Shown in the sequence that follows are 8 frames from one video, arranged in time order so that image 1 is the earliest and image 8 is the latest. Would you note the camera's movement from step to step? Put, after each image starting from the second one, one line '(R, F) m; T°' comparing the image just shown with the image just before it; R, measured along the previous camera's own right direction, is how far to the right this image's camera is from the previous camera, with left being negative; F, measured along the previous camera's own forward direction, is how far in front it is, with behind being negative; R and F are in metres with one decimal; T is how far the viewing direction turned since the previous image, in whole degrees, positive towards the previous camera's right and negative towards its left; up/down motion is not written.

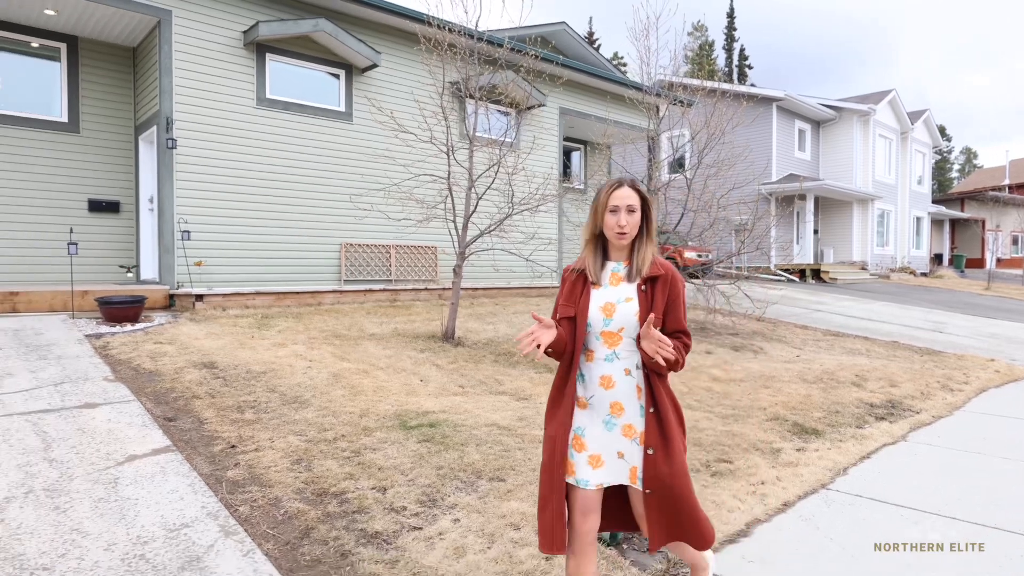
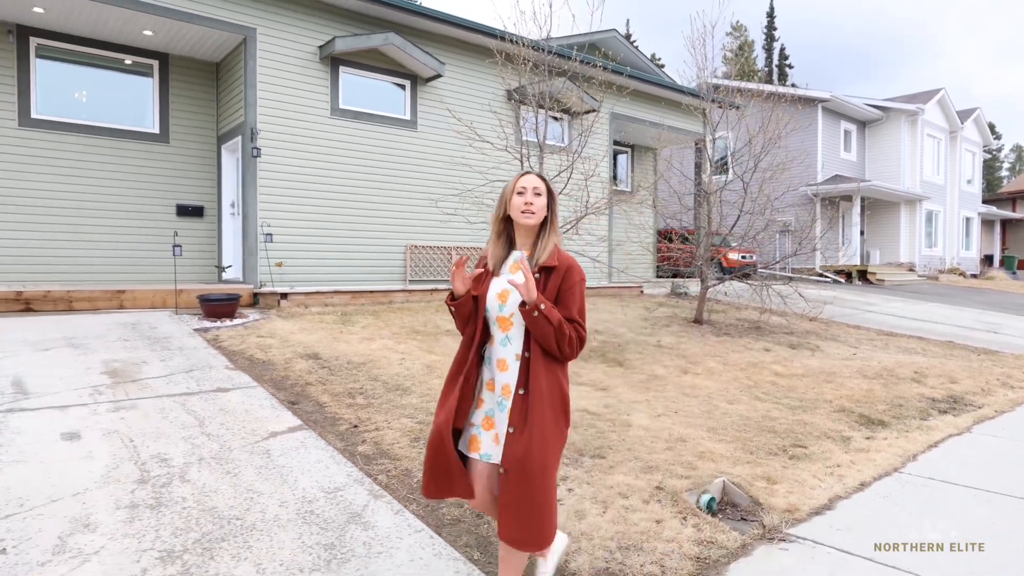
(-0.4, -0.4) m; -3°
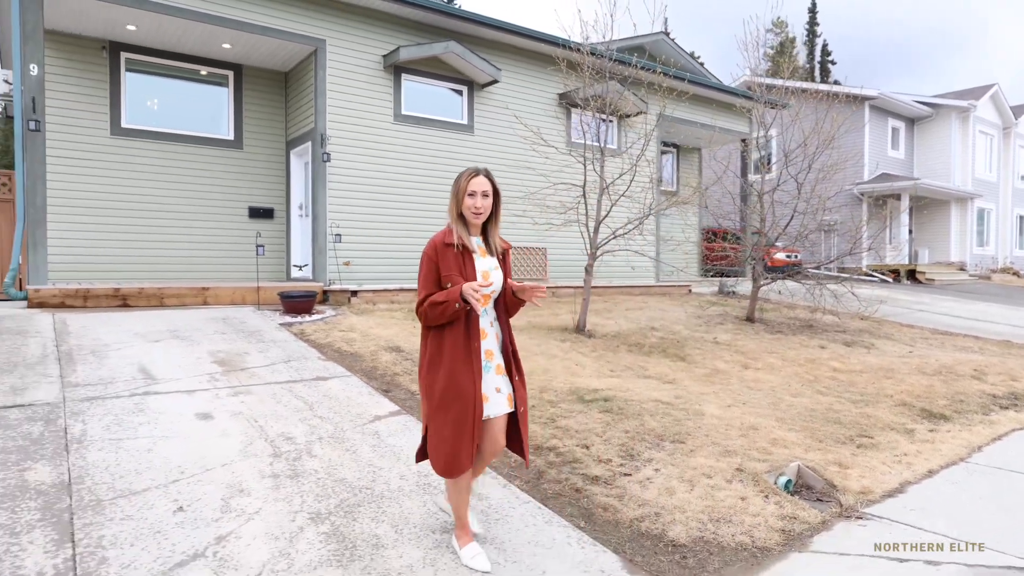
(-0.3, -0.3) m; -3°
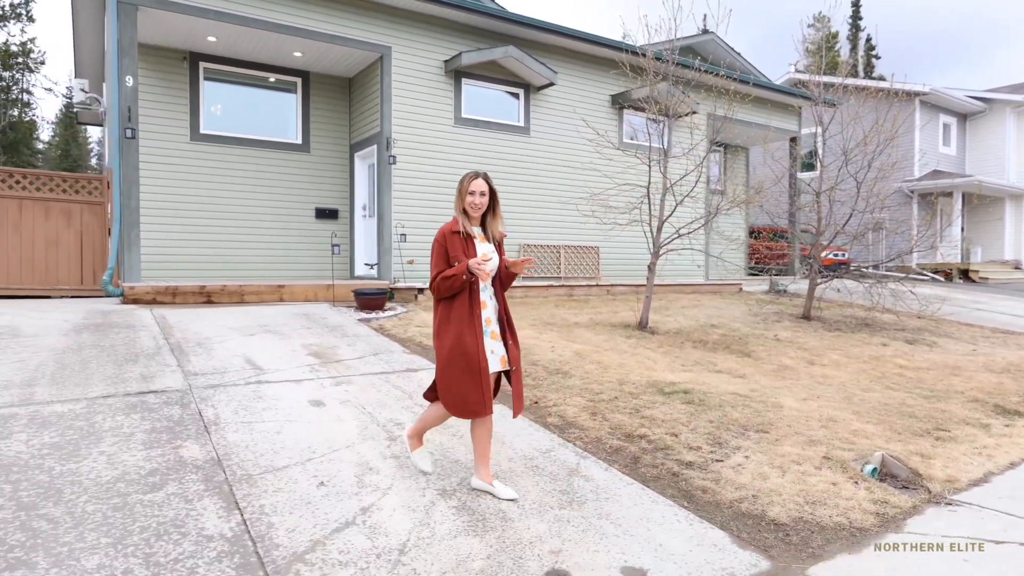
(-0.4, -0.2) m; -3°
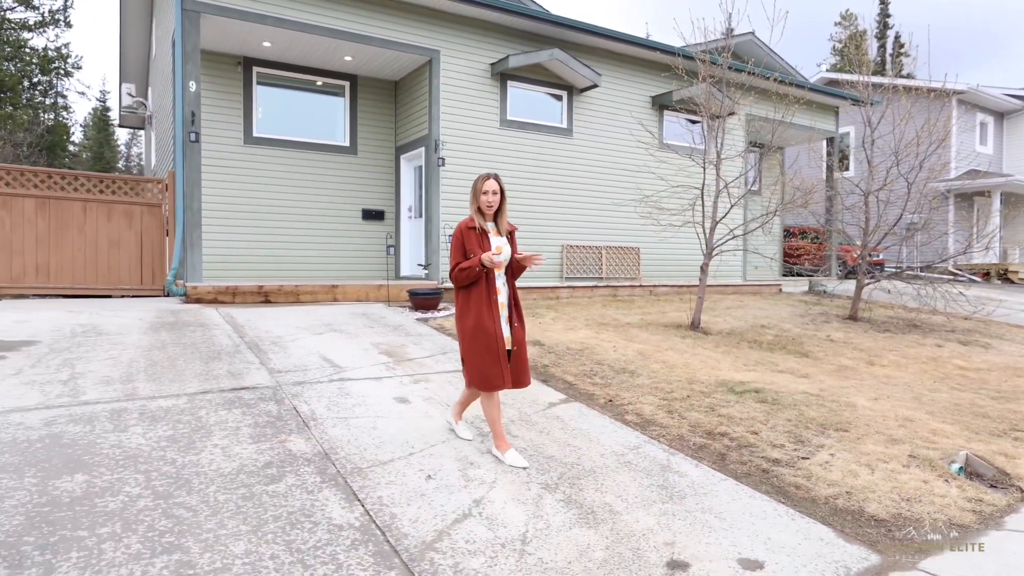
(-0.4, -0.1) m; -1°
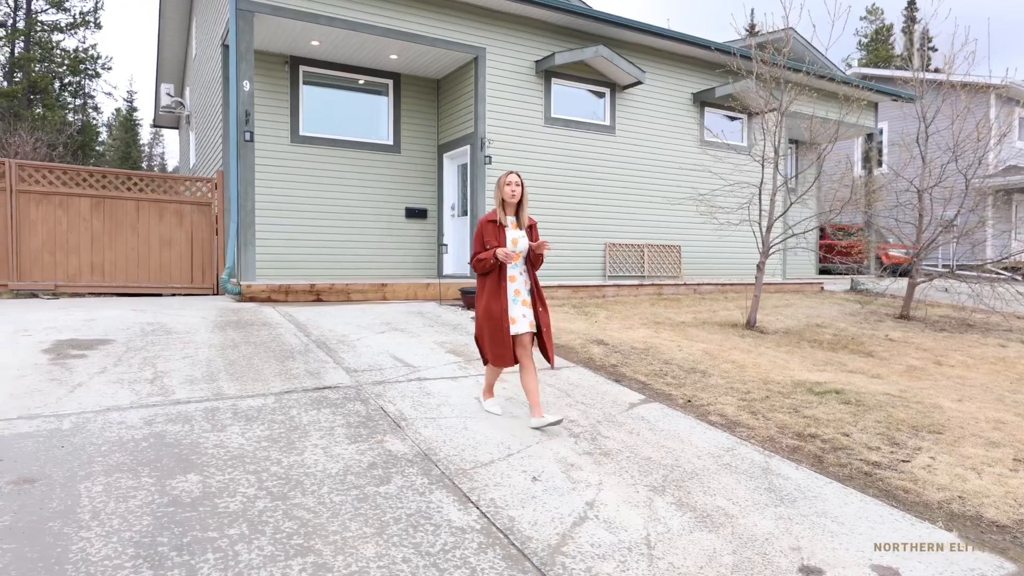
(-0.4, 0.0) m; -1°
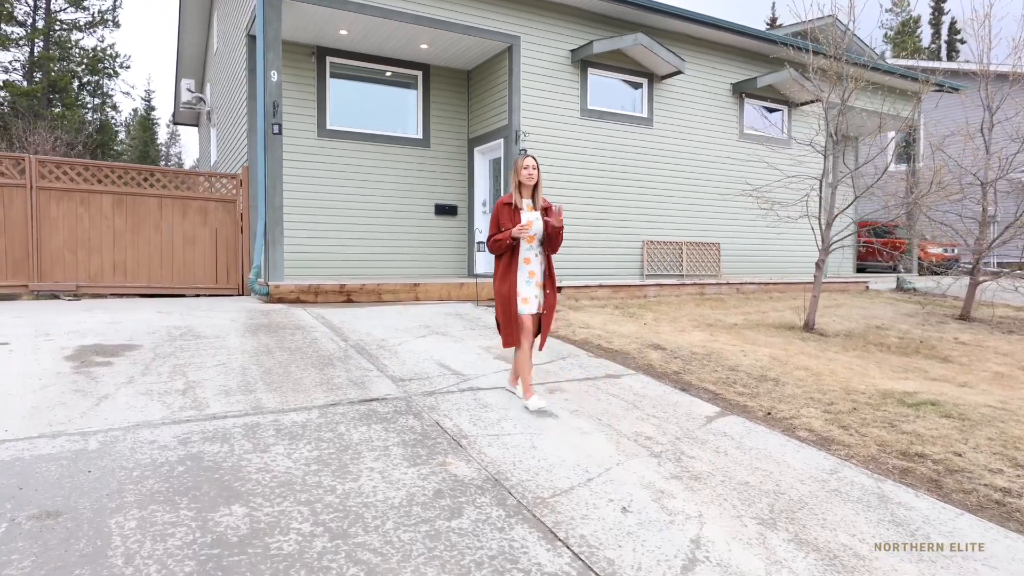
(-0.3, +0.4) m; -1°
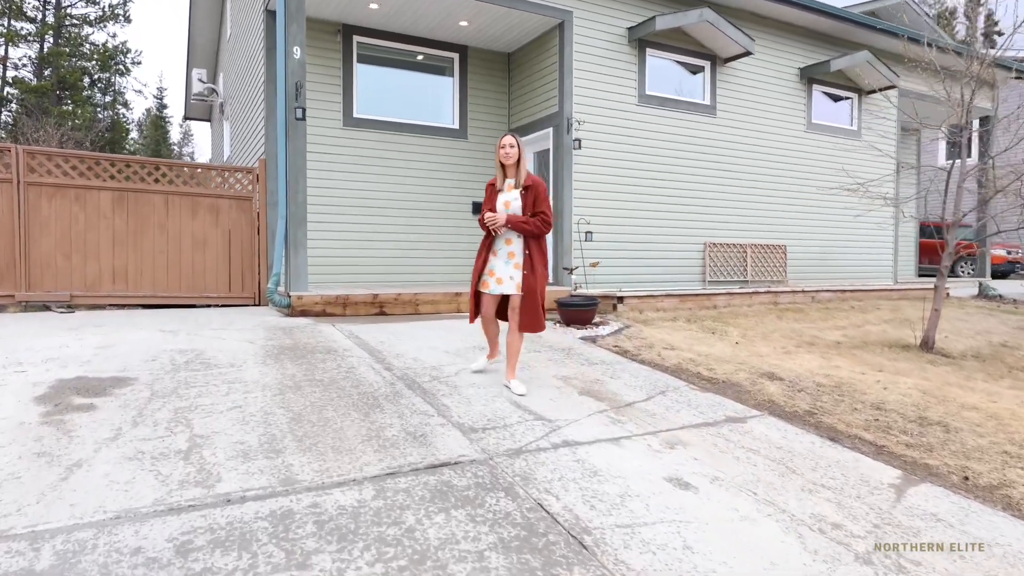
(-0.5, +1.0) m; -1°
